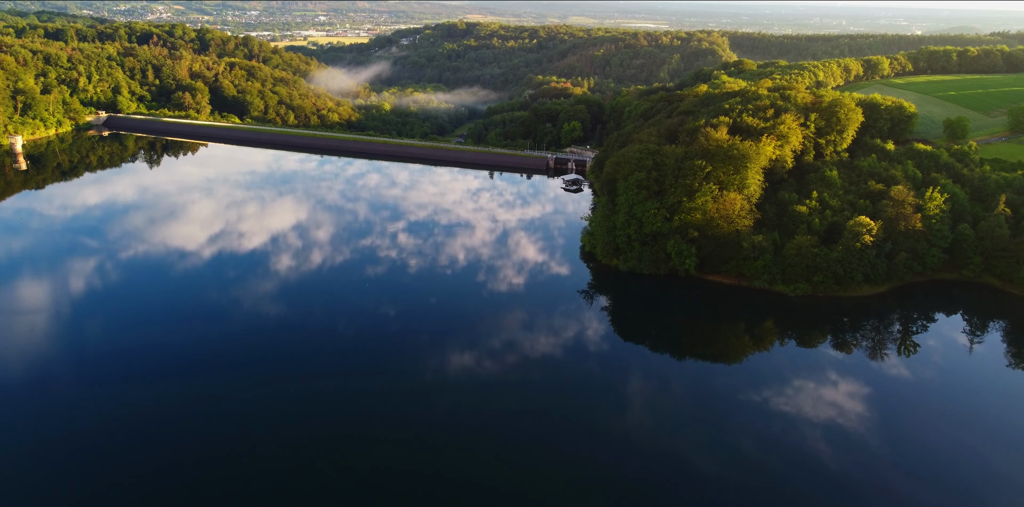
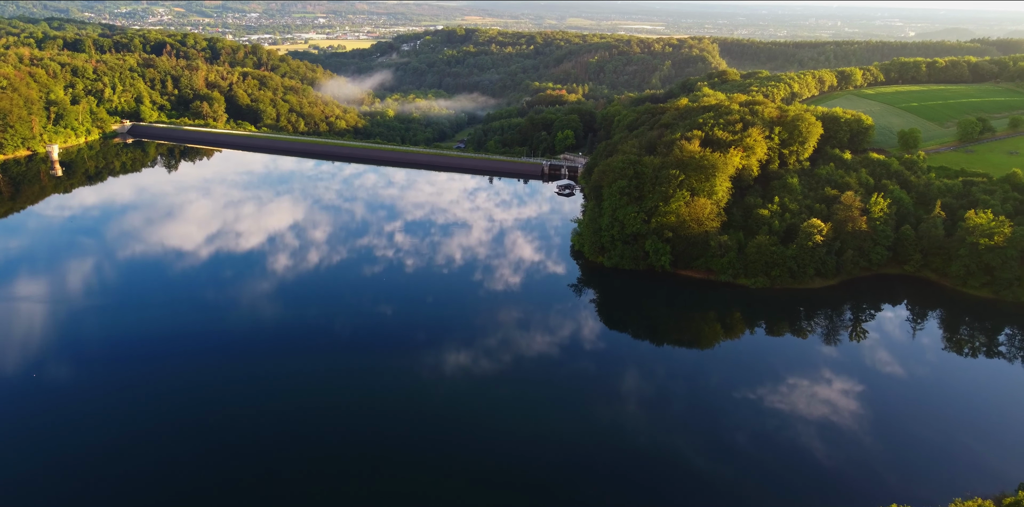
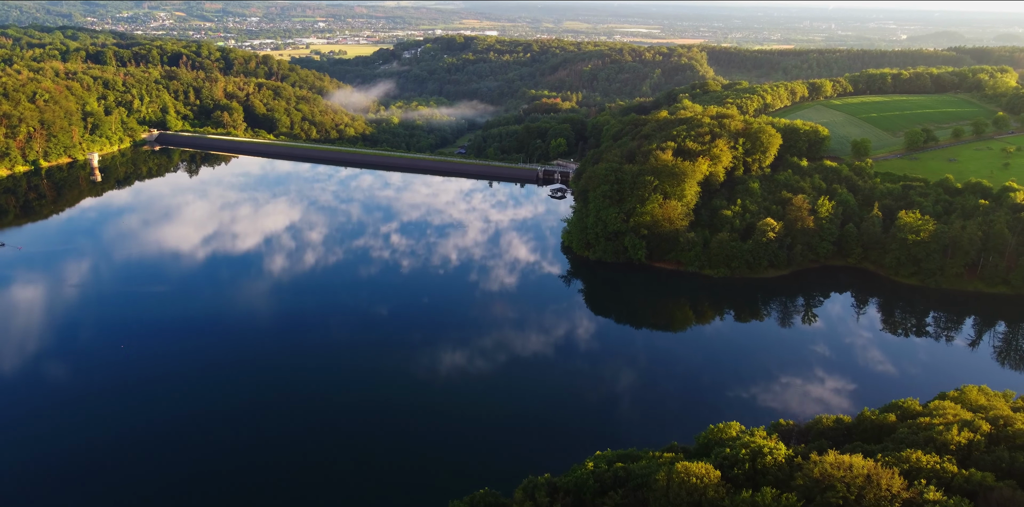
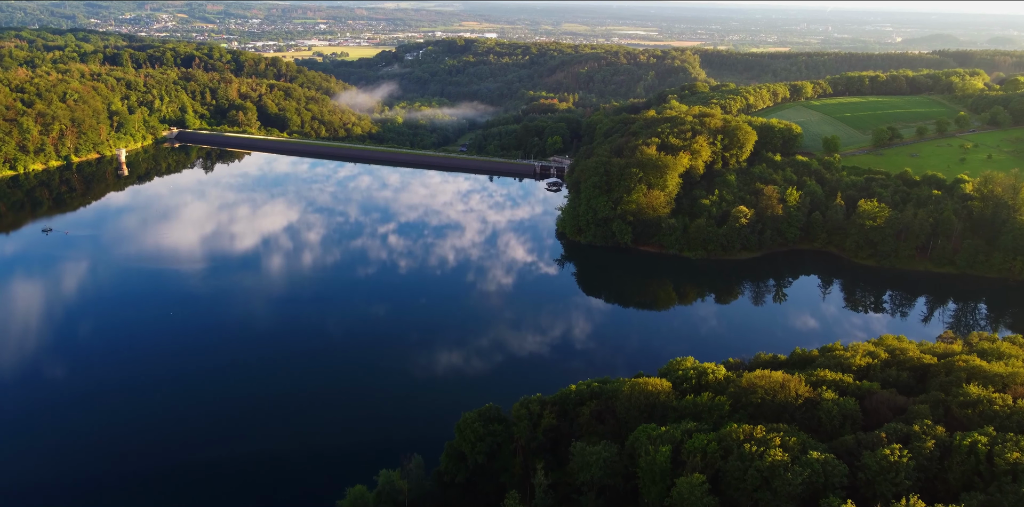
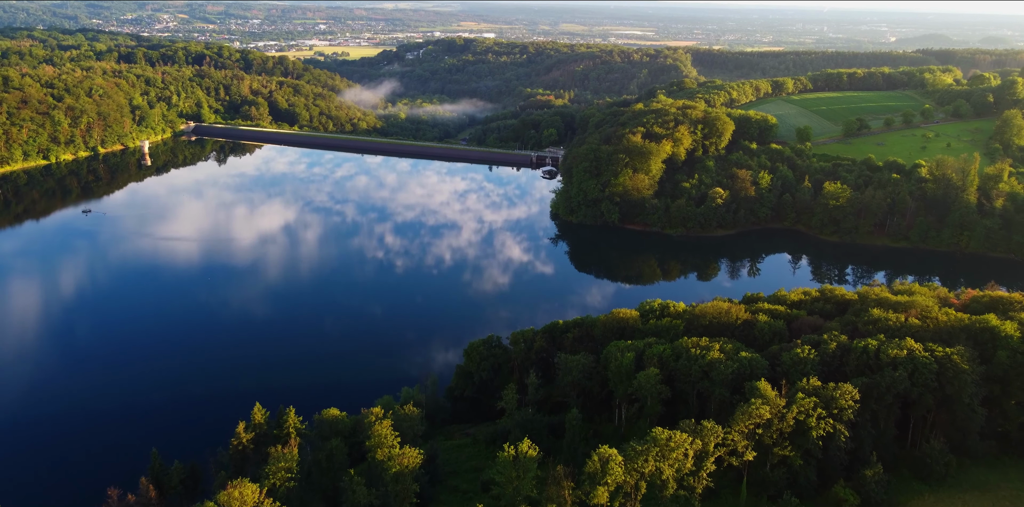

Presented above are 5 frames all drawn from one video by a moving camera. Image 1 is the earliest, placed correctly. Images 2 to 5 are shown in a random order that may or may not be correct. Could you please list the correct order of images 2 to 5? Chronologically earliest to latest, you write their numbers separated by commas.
2, 3, 4, 5
